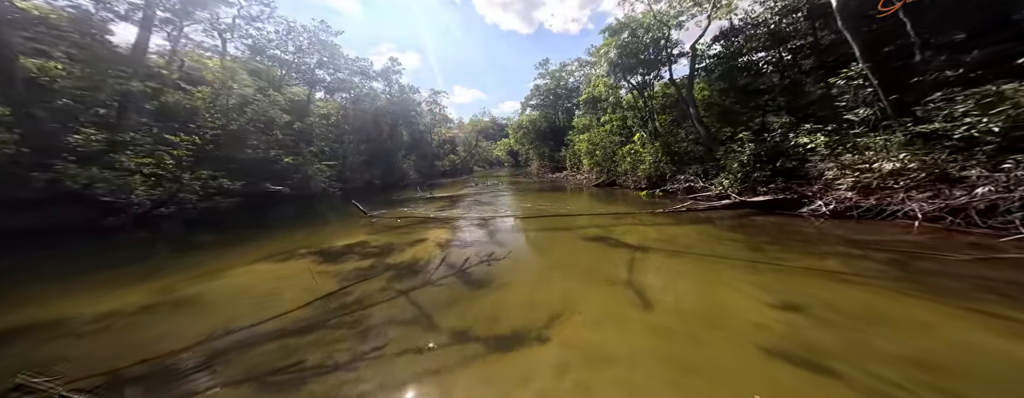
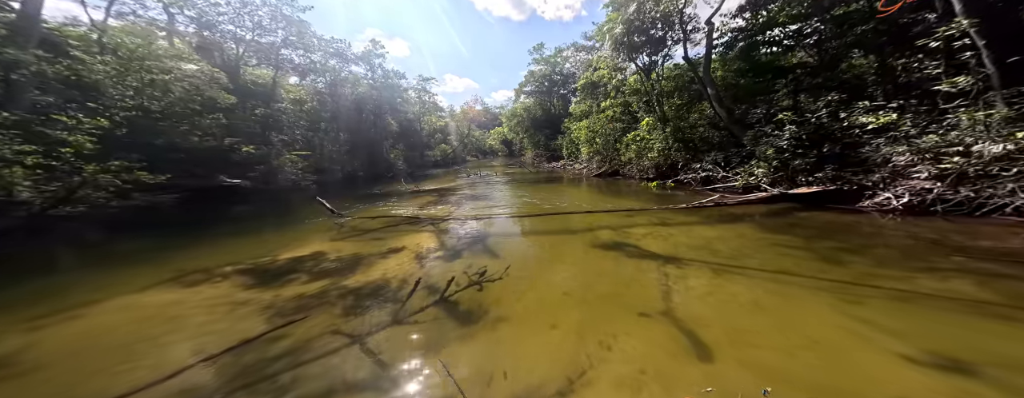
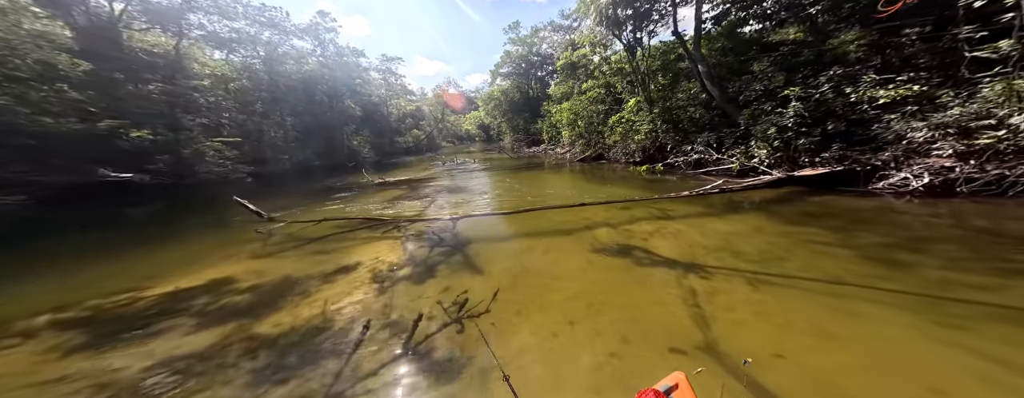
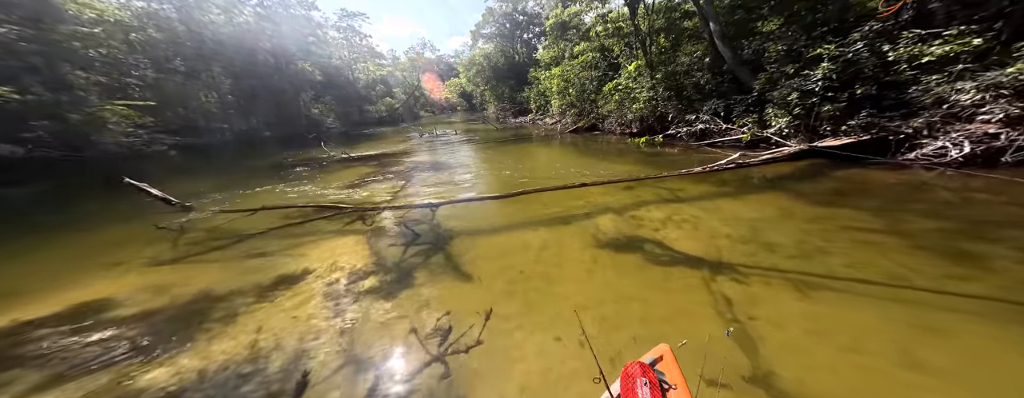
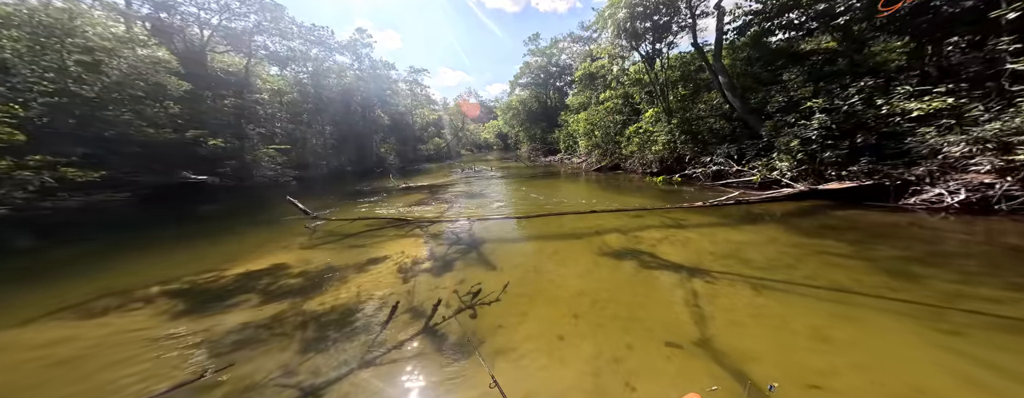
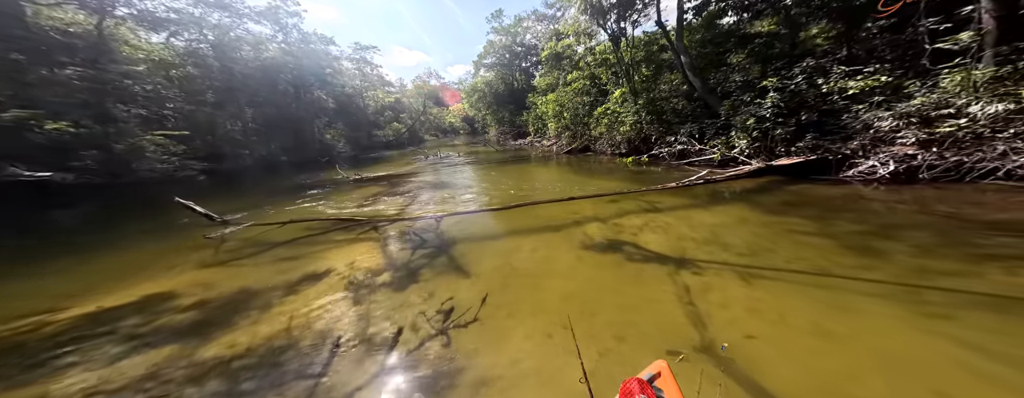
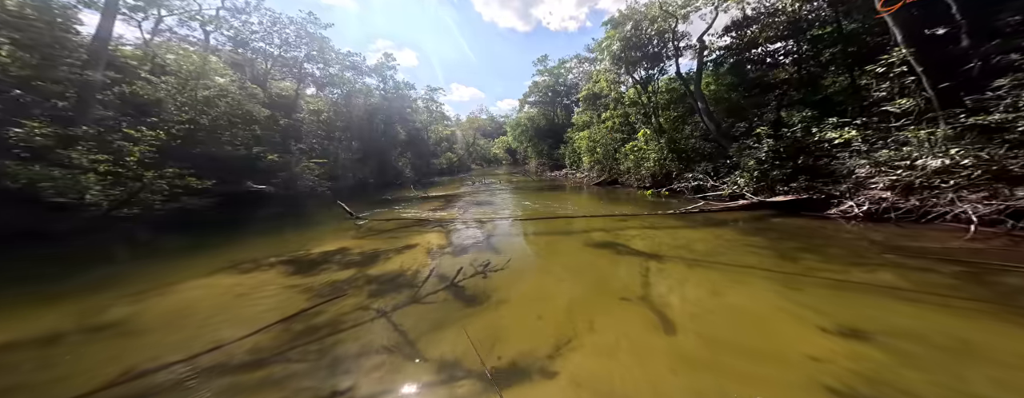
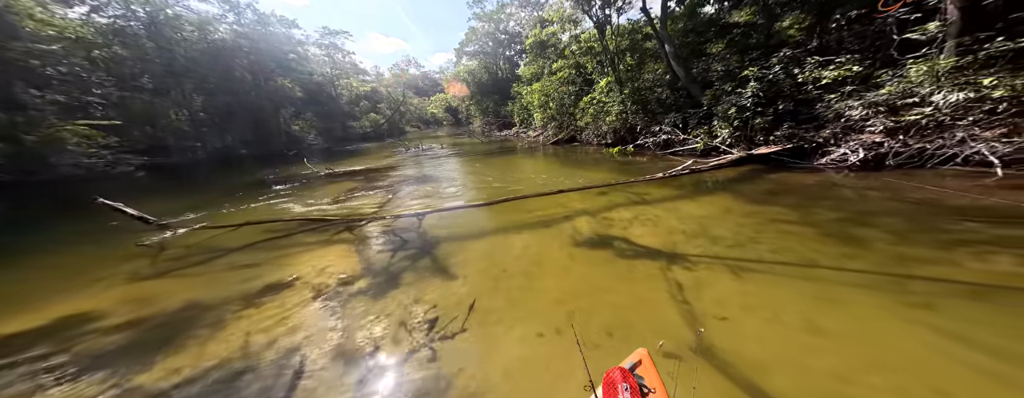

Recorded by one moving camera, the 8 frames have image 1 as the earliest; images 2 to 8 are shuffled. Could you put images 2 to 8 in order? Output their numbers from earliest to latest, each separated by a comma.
7, 2, 5, 3, 6, 8, 4
